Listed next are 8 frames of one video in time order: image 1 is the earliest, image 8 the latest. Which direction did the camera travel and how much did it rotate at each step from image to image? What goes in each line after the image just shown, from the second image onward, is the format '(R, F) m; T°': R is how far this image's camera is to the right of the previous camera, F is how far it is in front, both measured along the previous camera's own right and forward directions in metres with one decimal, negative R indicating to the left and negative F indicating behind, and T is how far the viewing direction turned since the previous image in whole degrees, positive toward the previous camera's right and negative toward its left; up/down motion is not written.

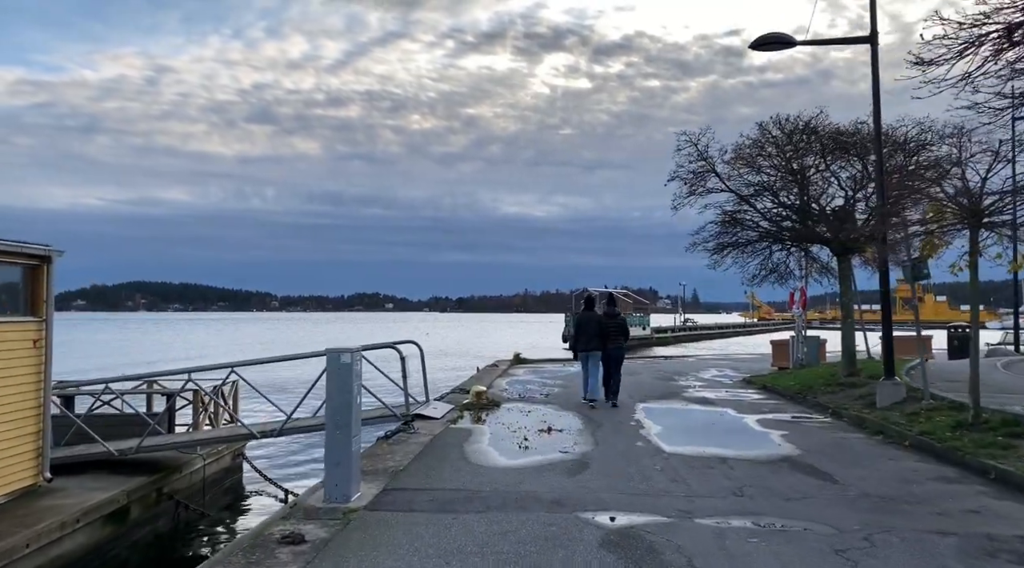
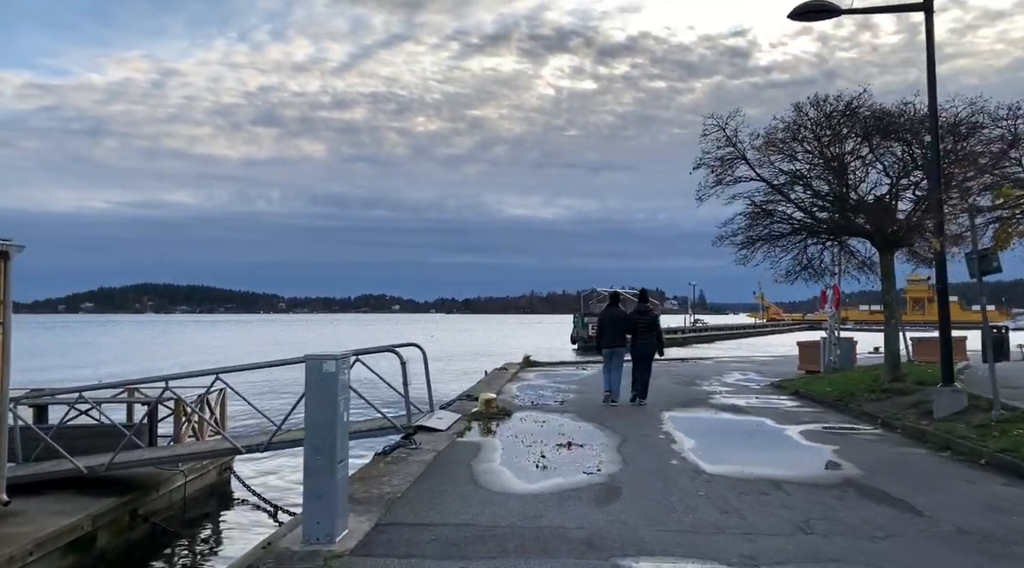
(-0.1, +1.4) m; 0°
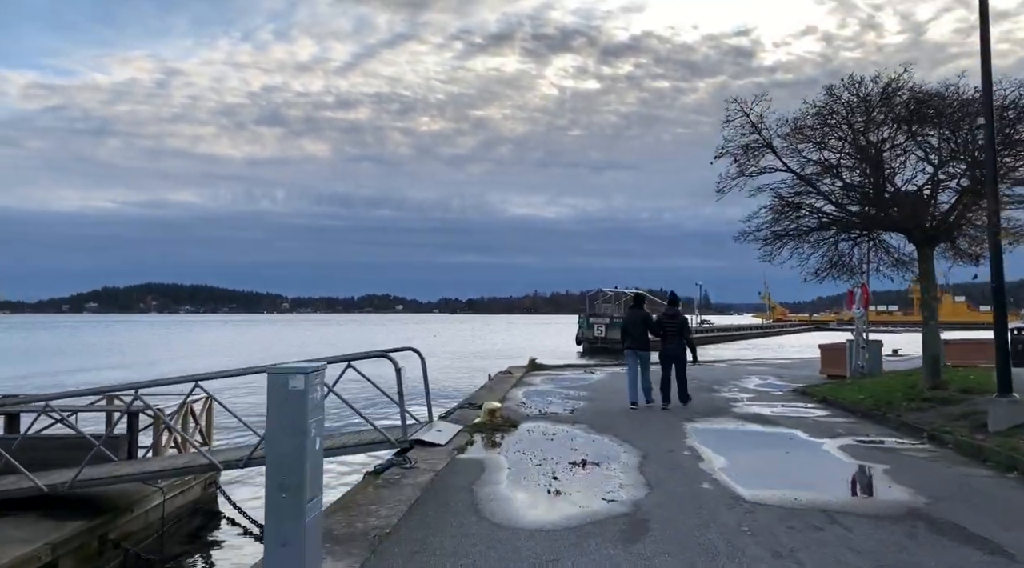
(0.0, +1.2) m; 0°
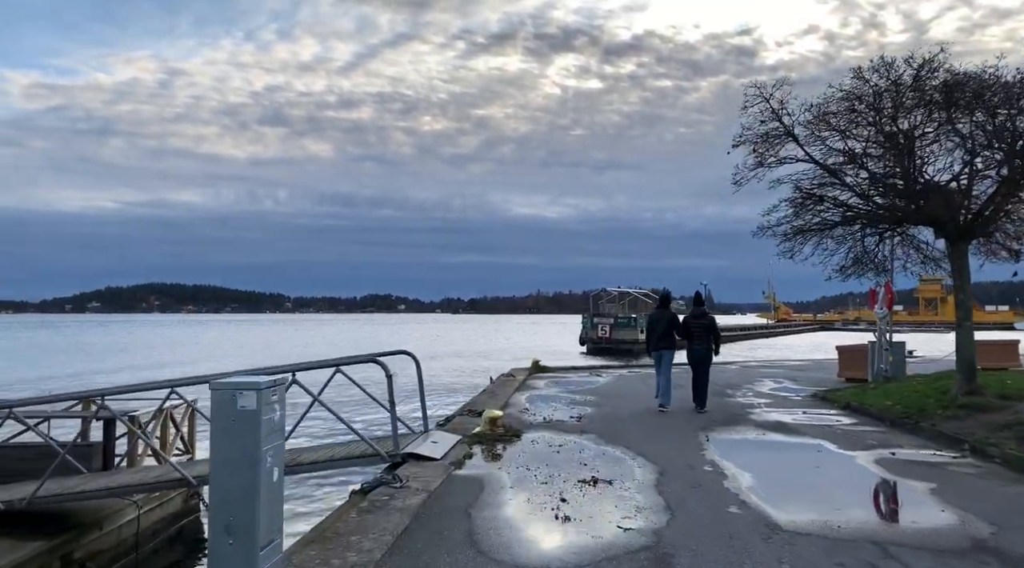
(0.0, +0.9) m; 0°
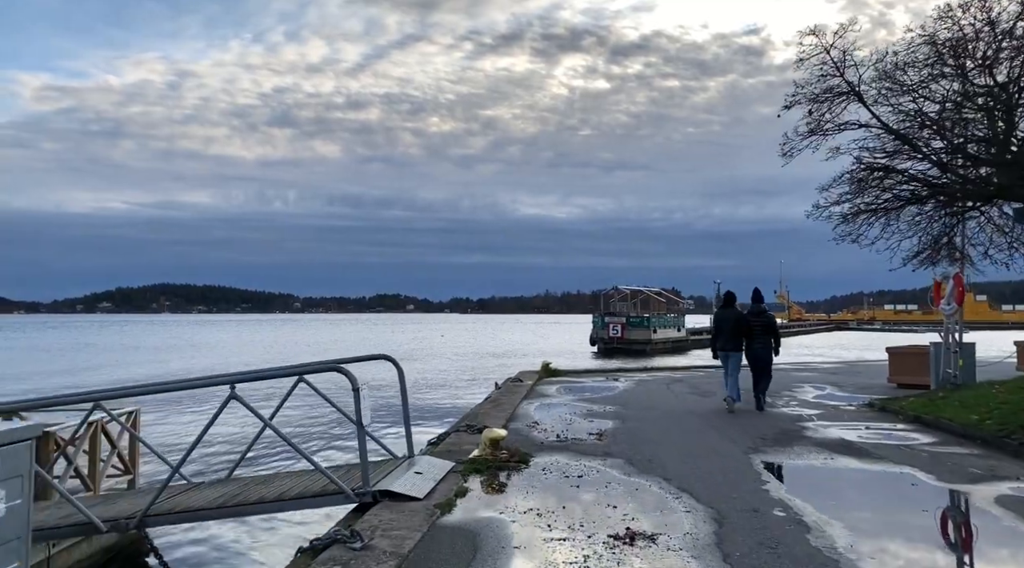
(0.0, +2.2) m; -1°
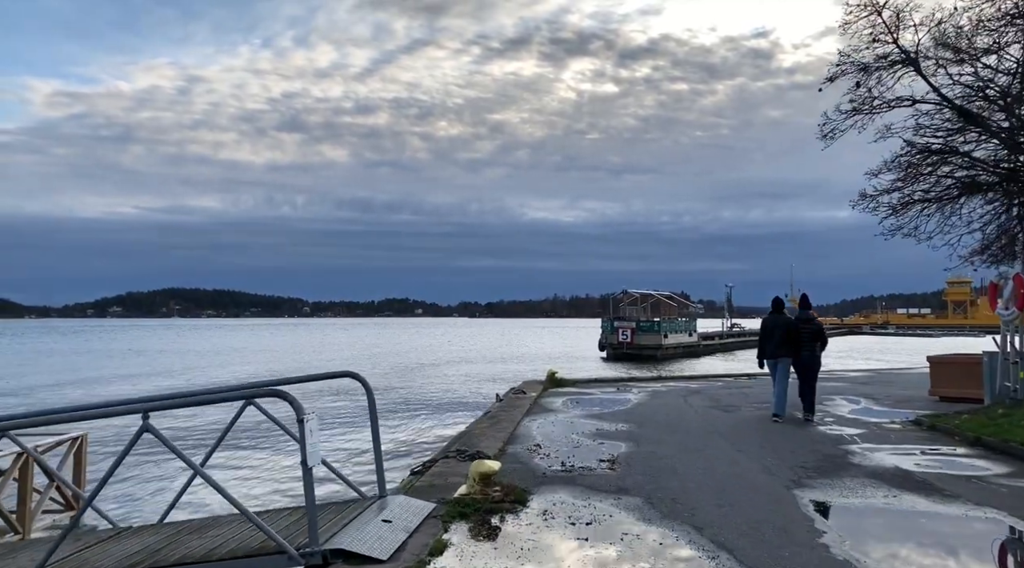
(+0.1, +1.6) m; -1°
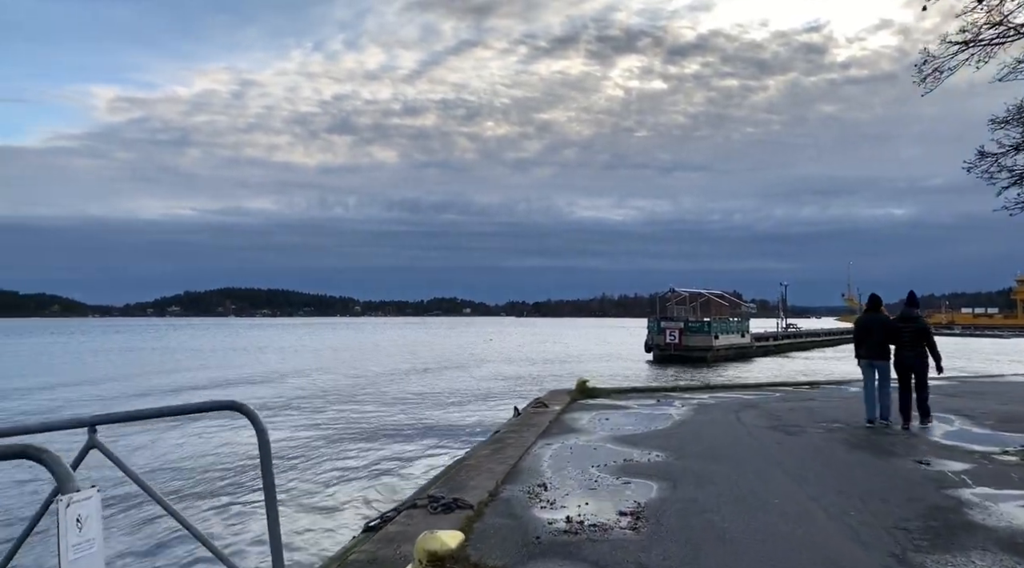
(+0.5, +2.5) m; -3°
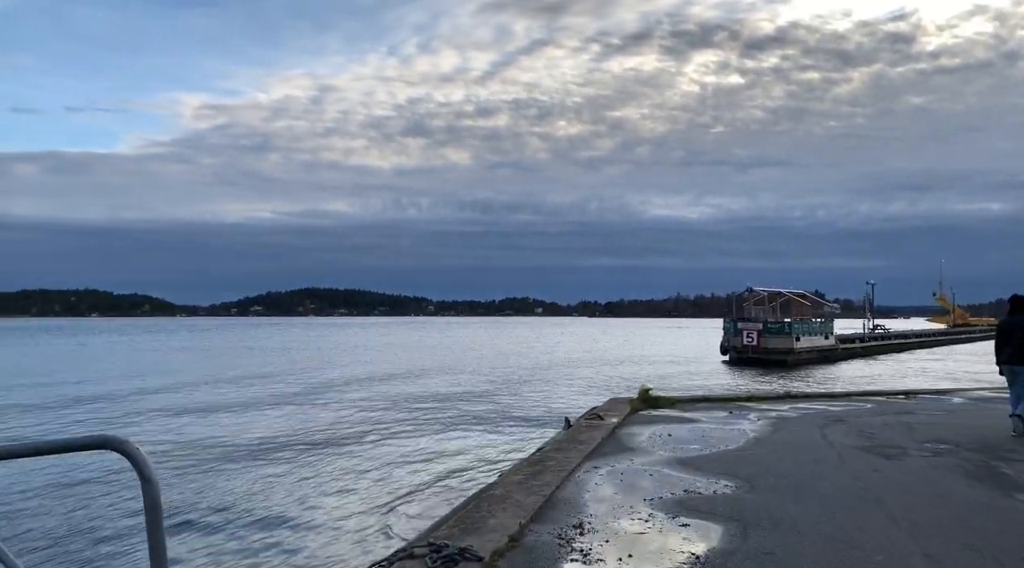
(+0.4, +1.5) m; -5°
